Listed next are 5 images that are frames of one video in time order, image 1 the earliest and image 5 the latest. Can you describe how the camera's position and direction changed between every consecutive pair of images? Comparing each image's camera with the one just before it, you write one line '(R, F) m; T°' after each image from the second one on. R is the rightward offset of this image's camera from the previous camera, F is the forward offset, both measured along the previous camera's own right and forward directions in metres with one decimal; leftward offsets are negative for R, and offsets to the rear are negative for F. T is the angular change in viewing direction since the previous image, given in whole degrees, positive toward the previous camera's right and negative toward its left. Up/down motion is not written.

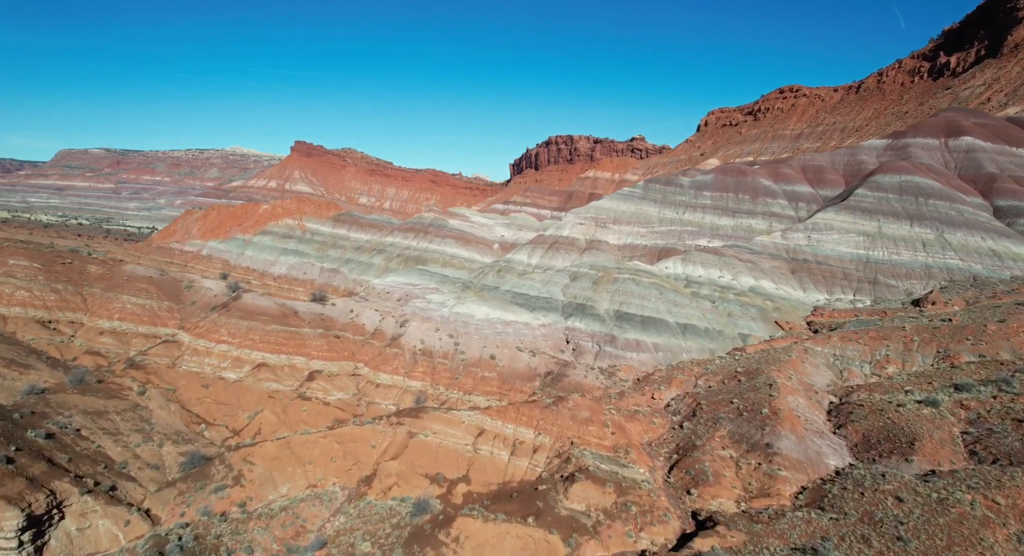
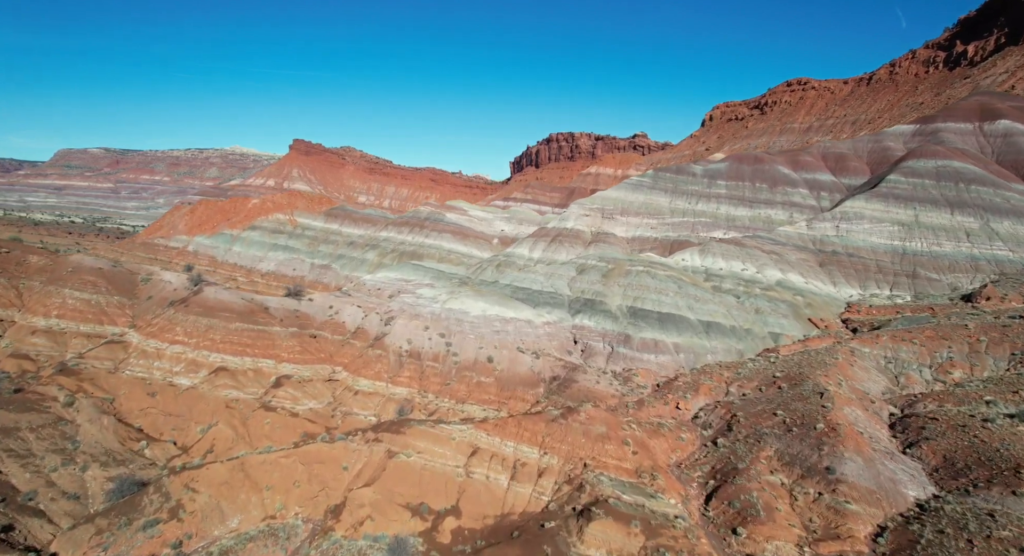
(0.0, +4.5) m; 0°
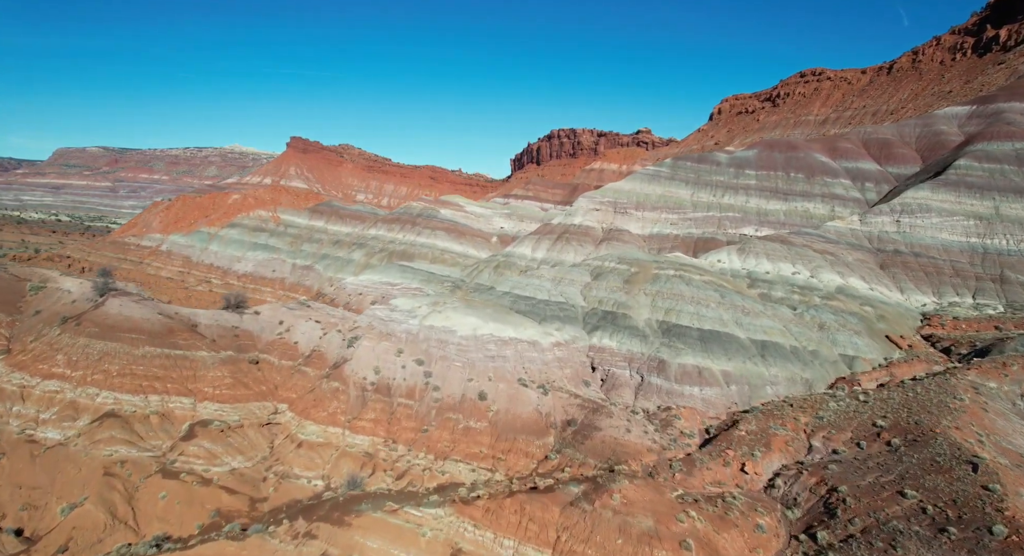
(+0.1, +7.6) m; 0°
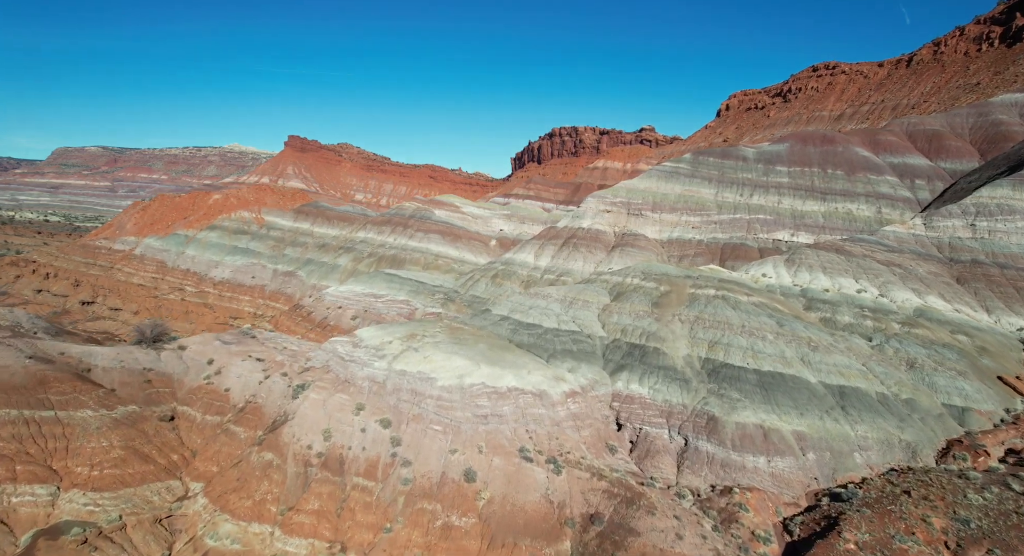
(0.0, +6.6) m; 0°
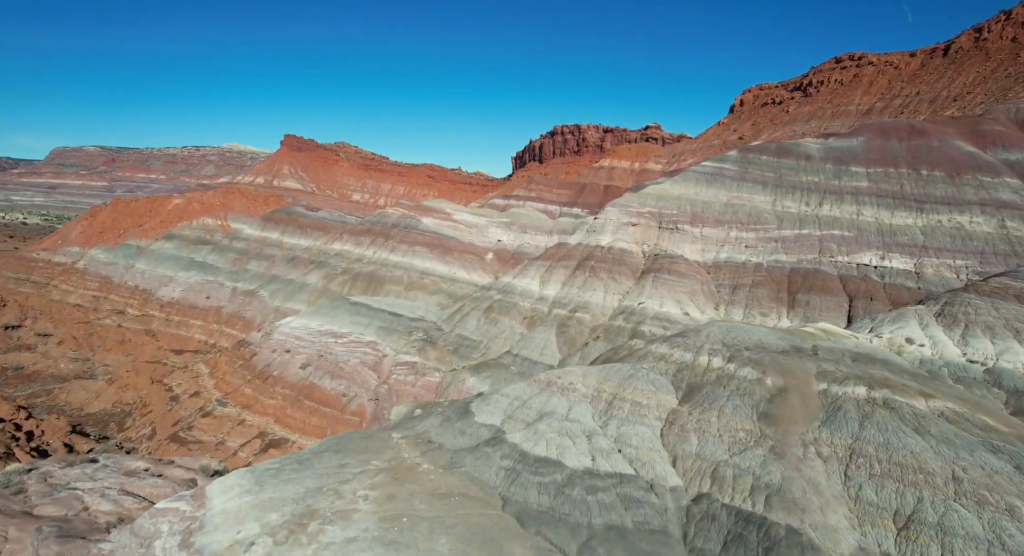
(+0.1, +11.4) m; 0°
